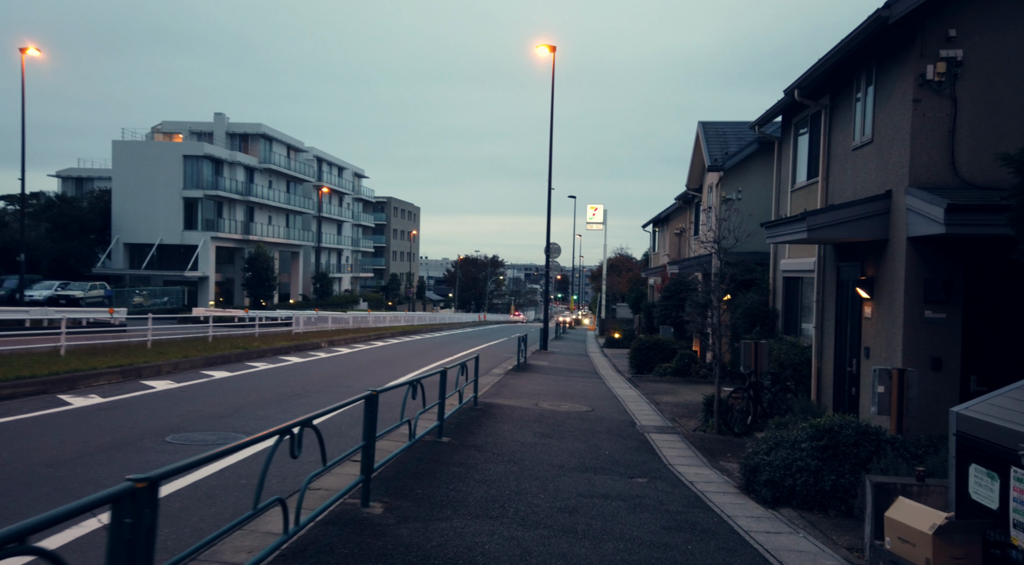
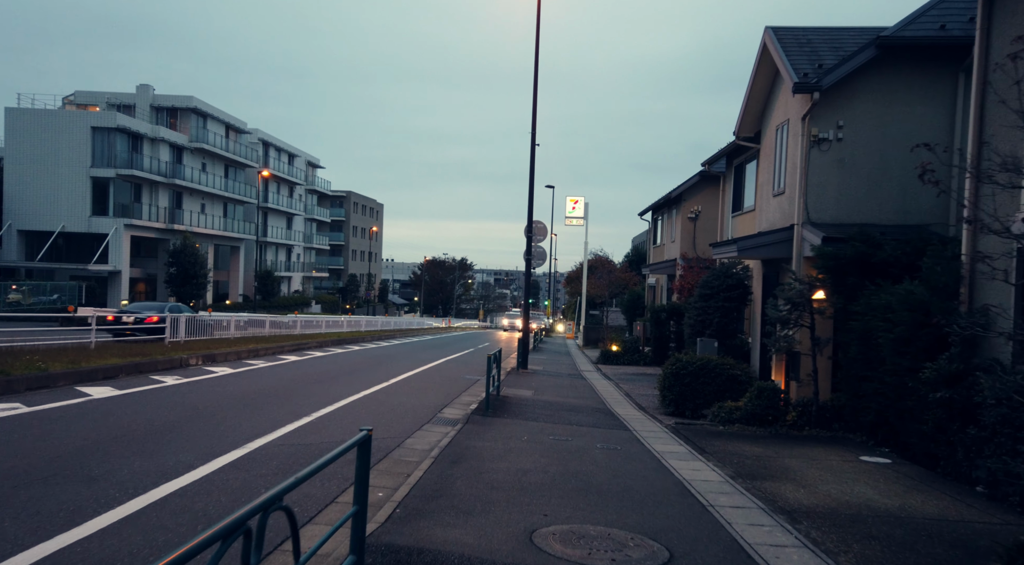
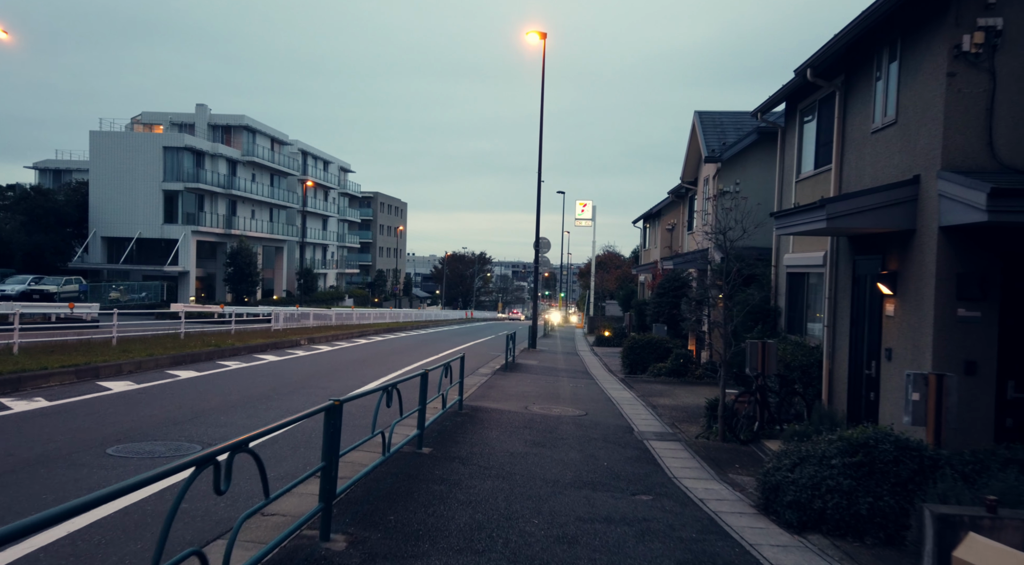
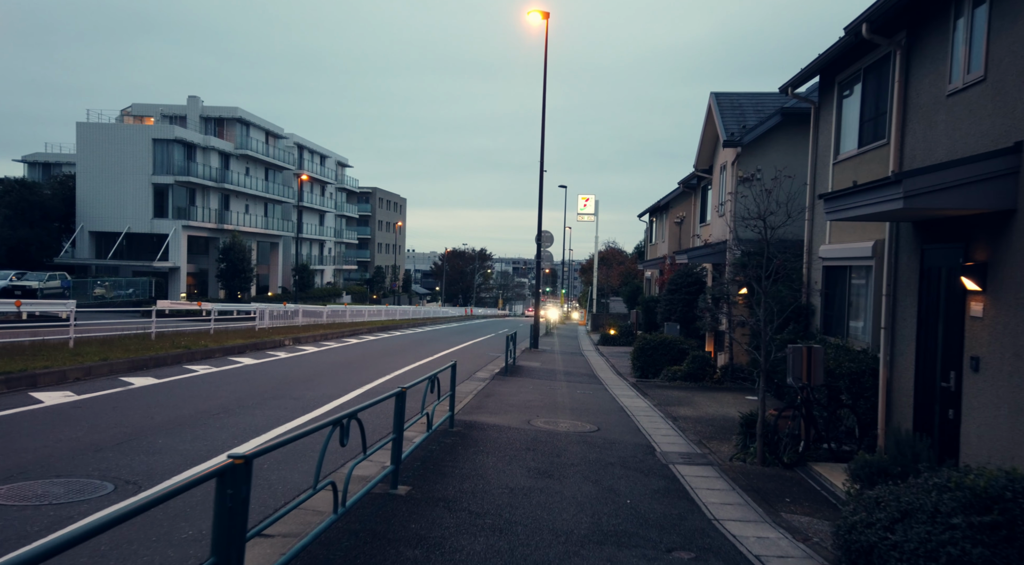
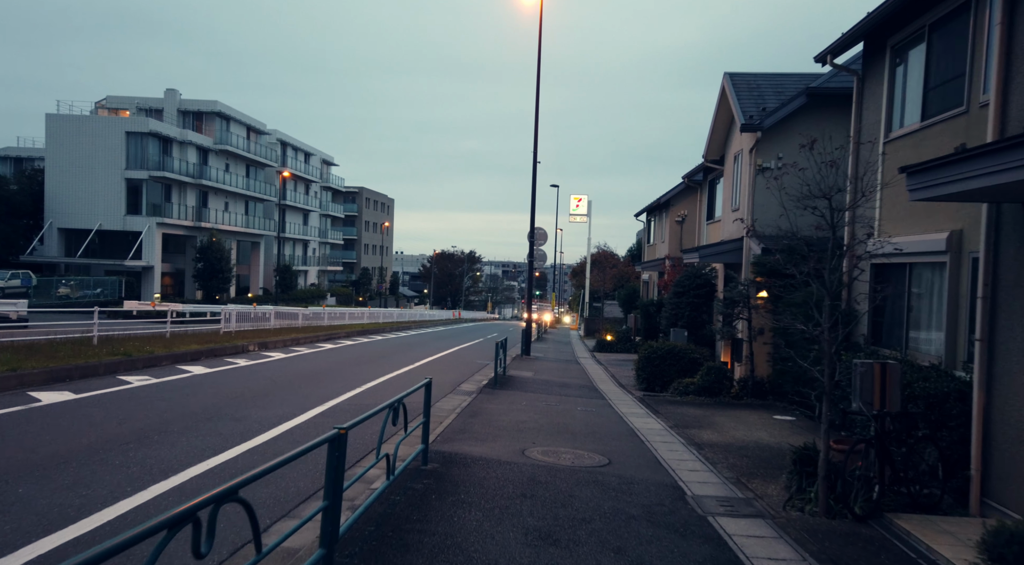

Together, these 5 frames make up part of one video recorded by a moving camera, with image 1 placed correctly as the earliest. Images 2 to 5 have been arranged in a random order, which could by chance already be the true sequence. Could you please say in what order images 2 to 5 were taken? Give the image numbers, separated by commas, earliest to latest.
3, 4, 5, 2
